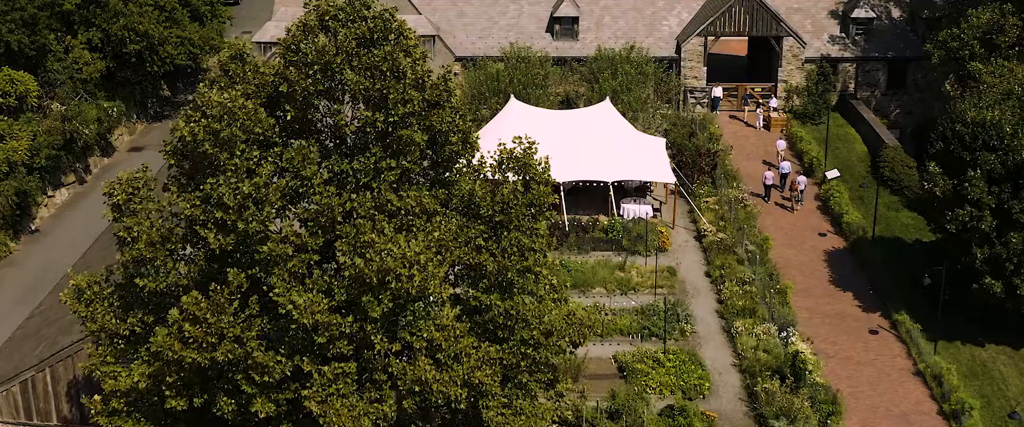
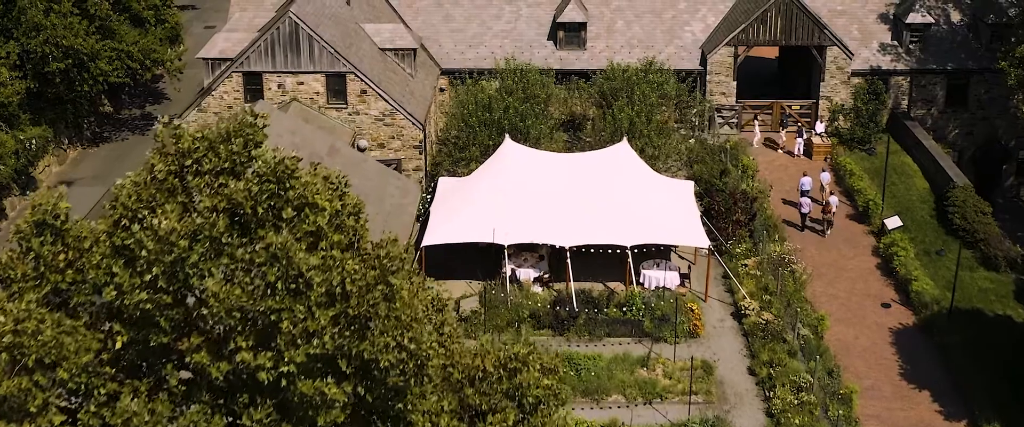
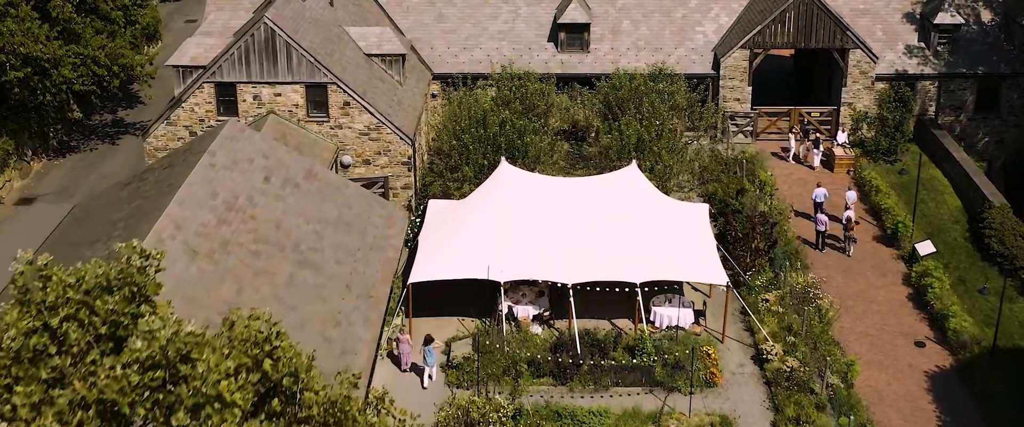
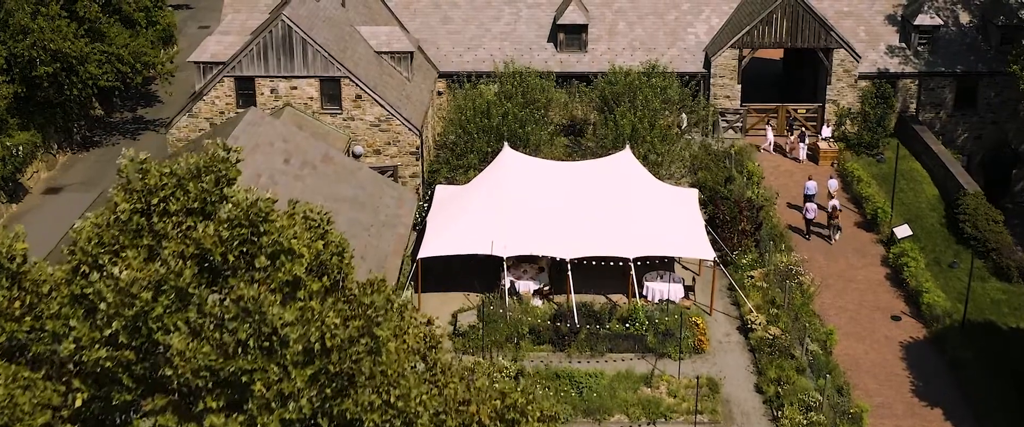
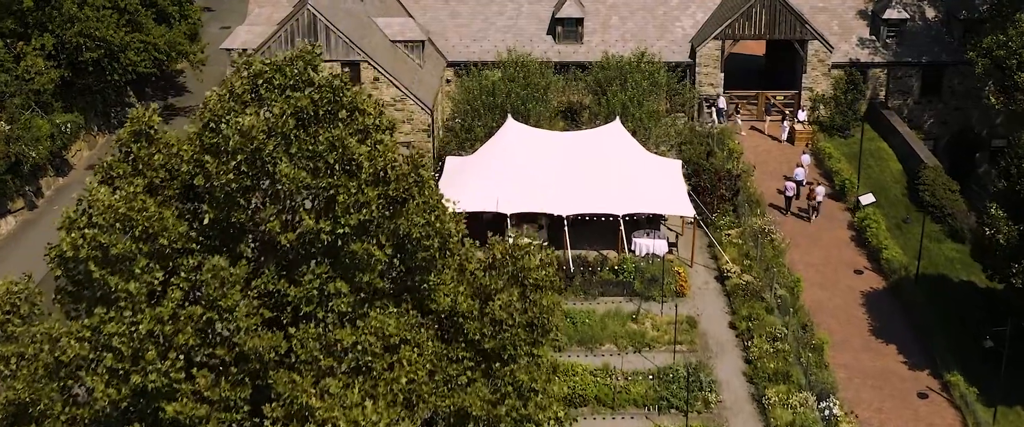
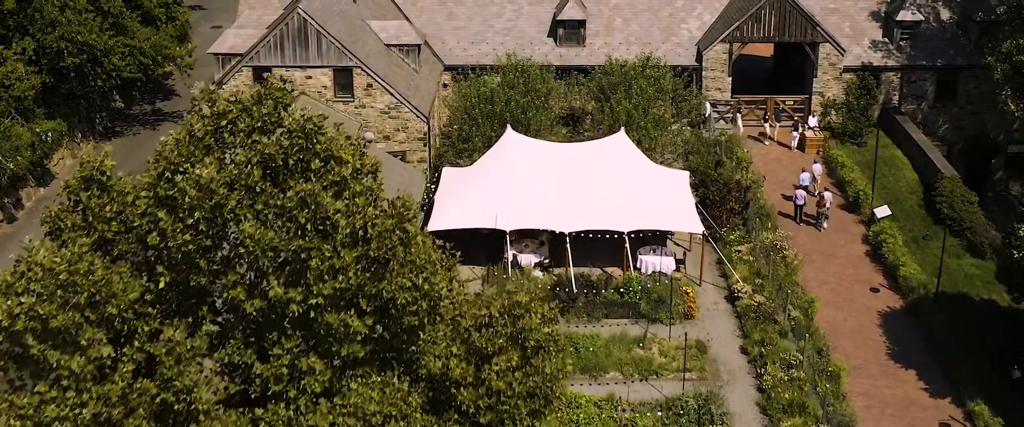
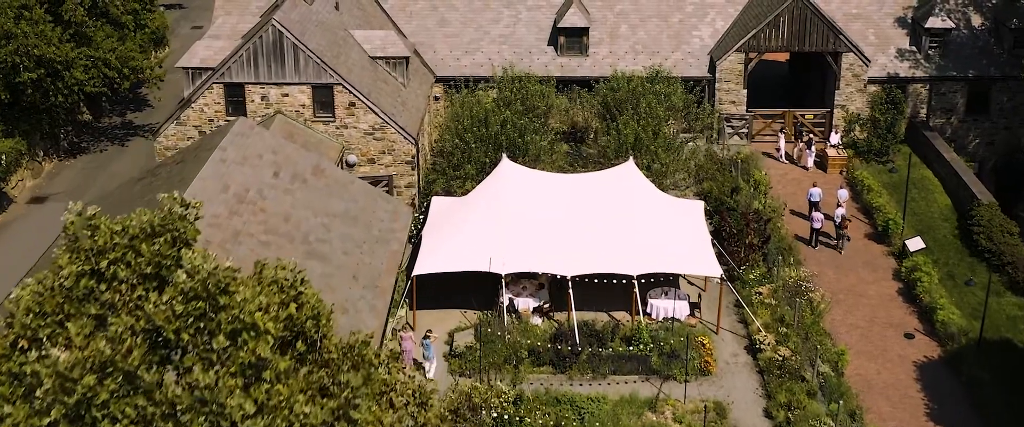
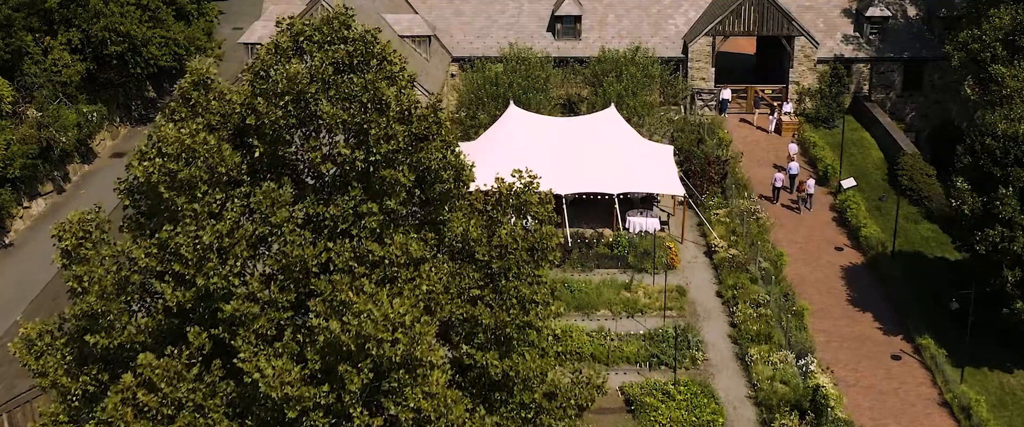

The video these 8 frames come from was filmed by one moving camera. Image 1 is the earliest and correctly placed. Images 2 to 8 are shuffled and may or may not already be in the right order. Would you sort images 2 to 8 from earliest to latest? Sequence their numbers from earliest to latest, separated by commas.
8, 5, 6, 2, 4, 7, 3
